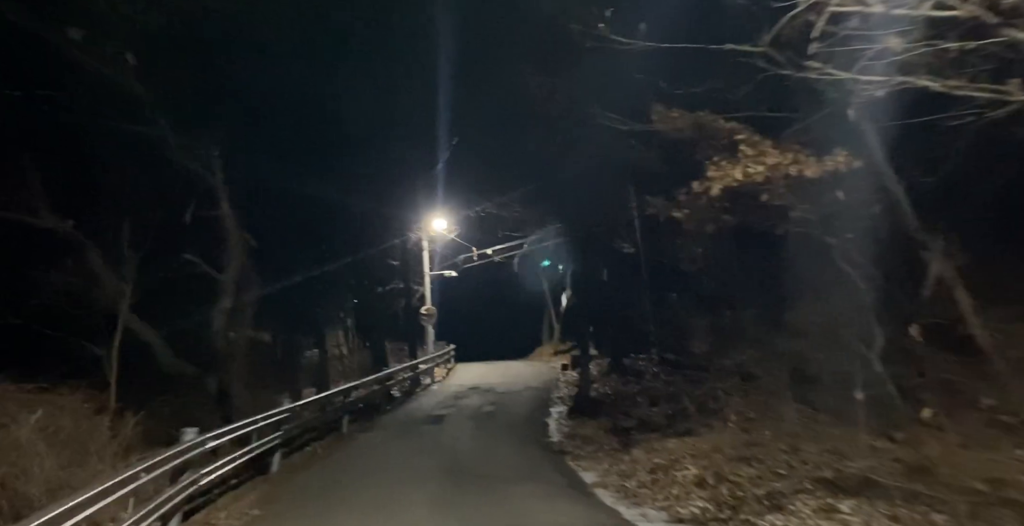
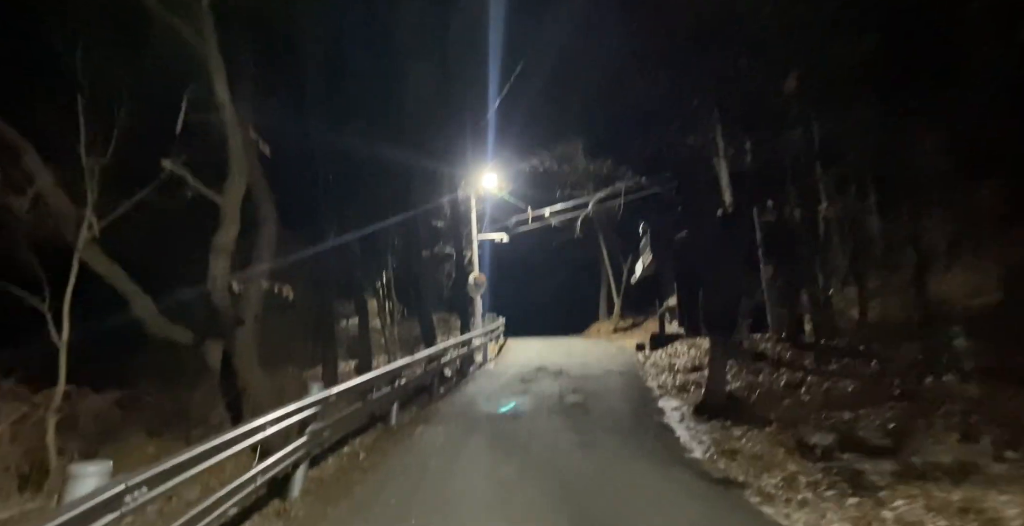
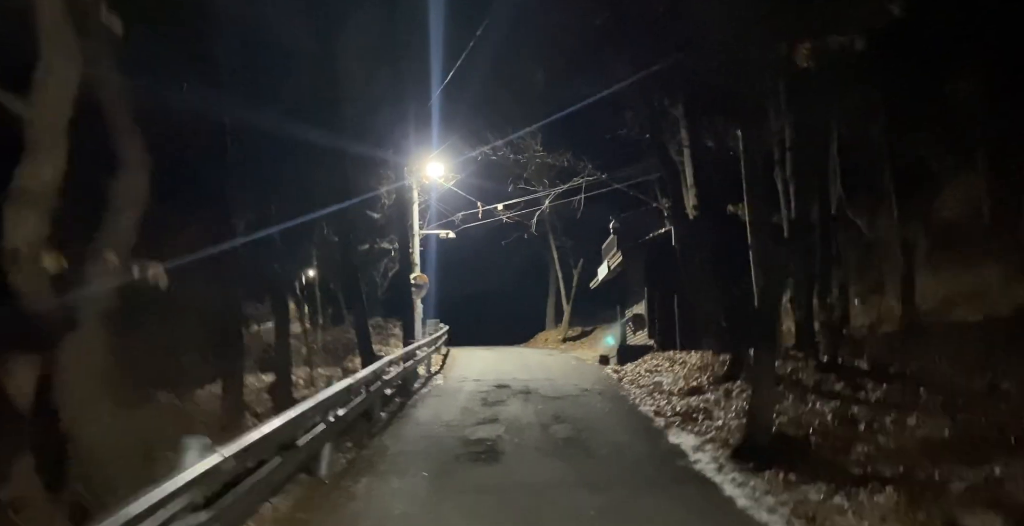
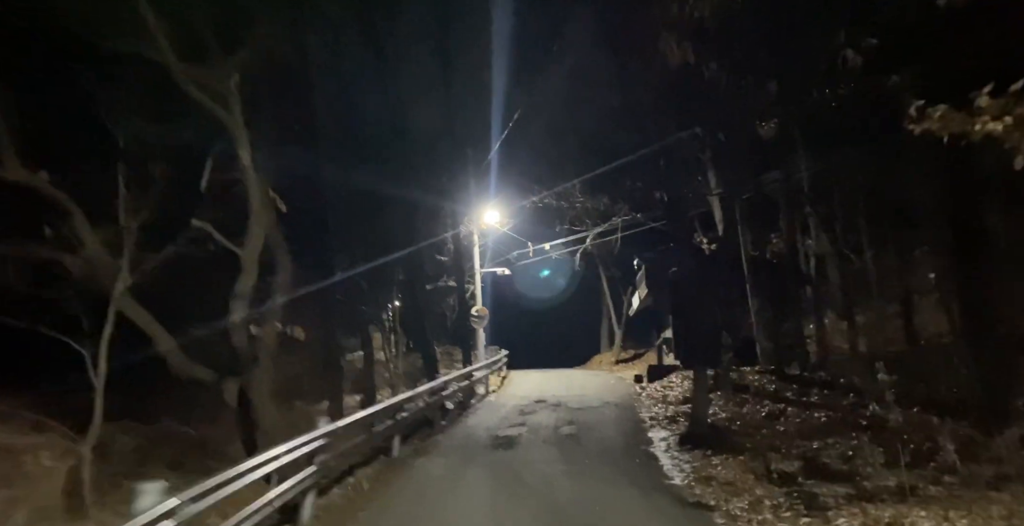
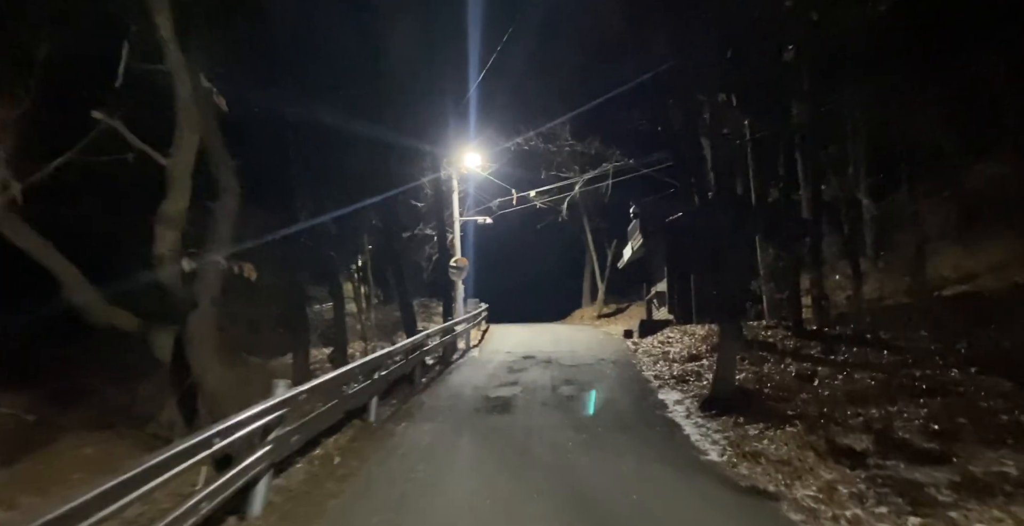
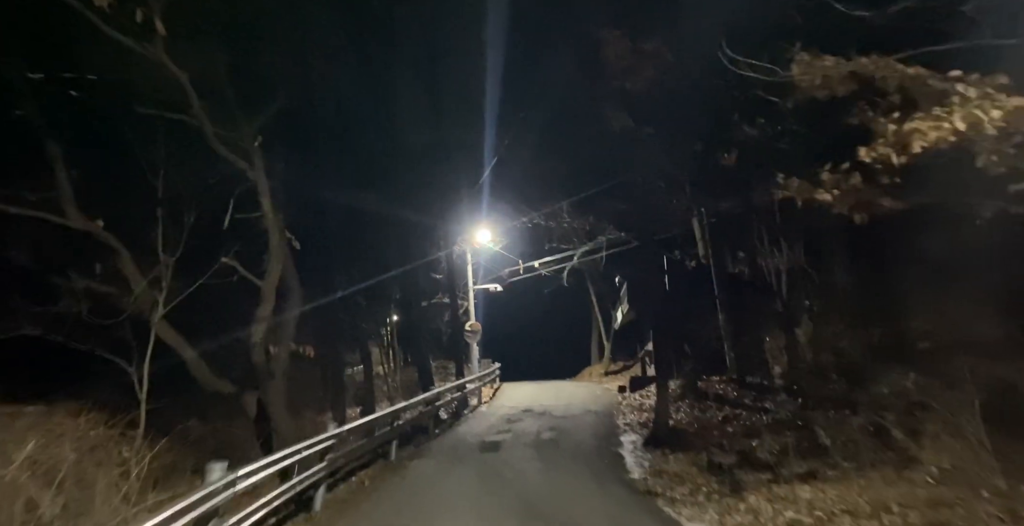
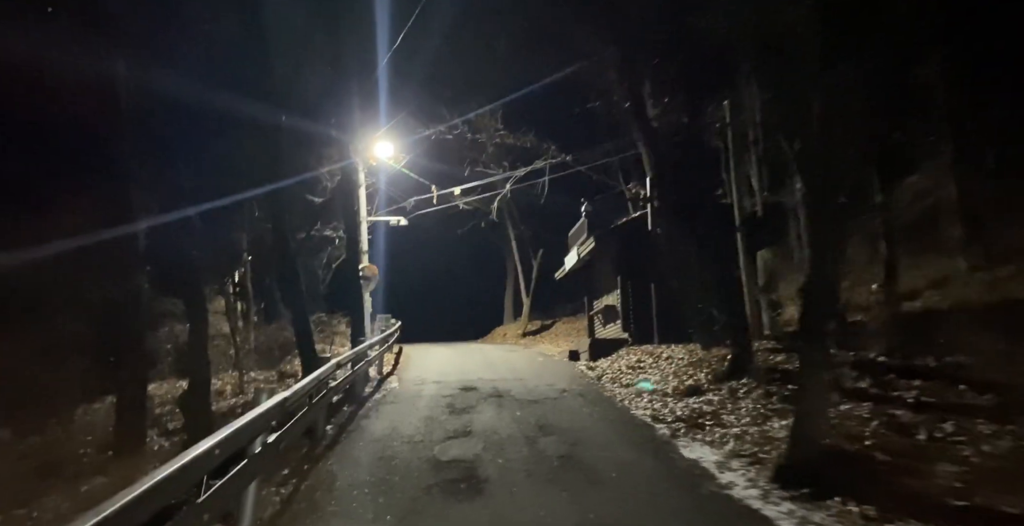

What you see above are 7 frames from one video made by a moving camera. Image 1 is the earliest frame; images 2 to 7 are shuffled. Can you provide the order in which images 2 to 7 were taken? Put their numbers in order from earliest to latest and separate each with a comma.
6, 4, 2, 5, 3, 7
